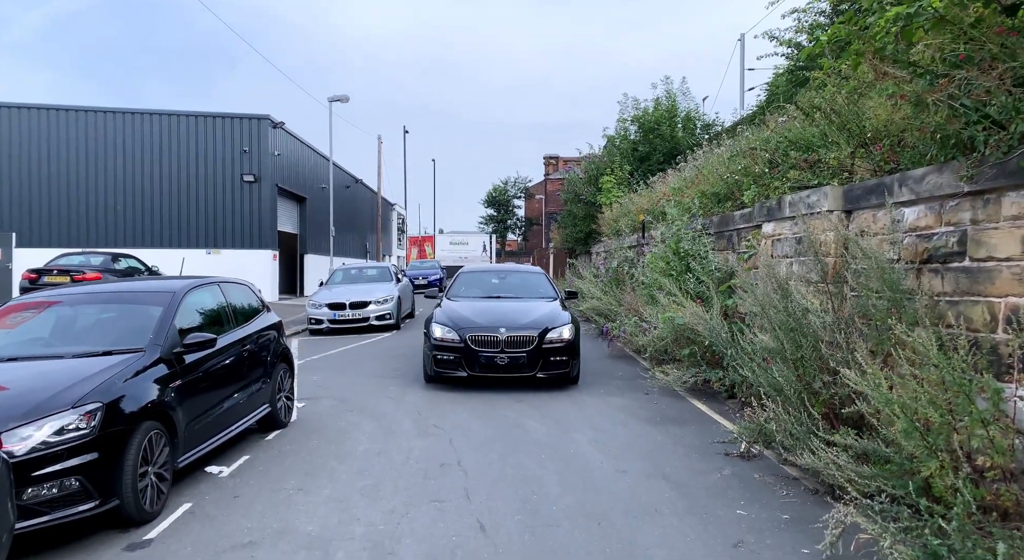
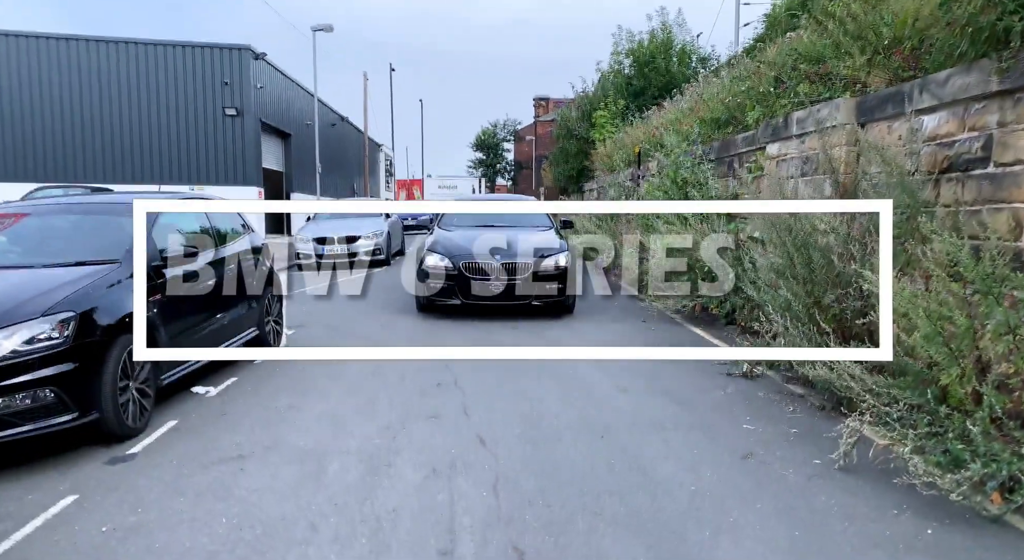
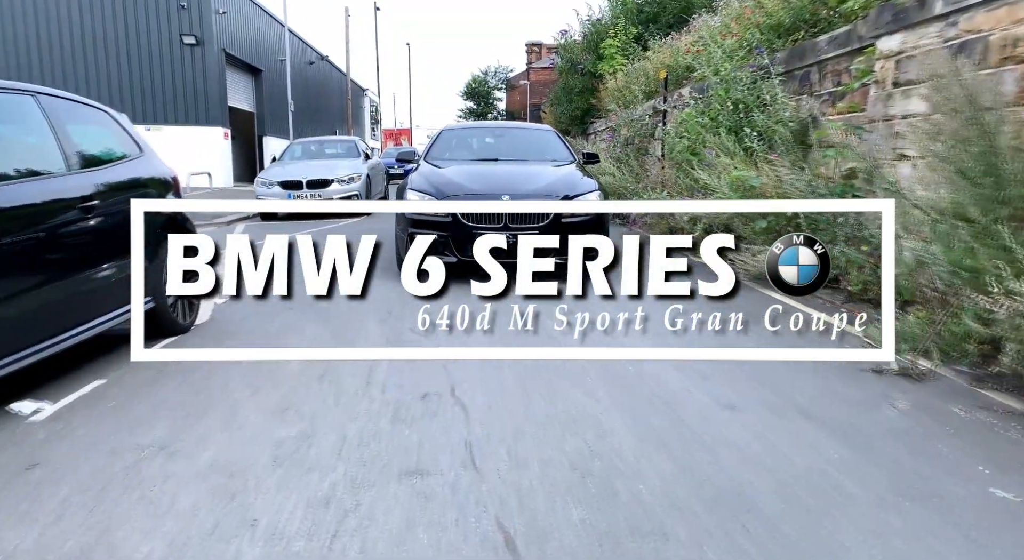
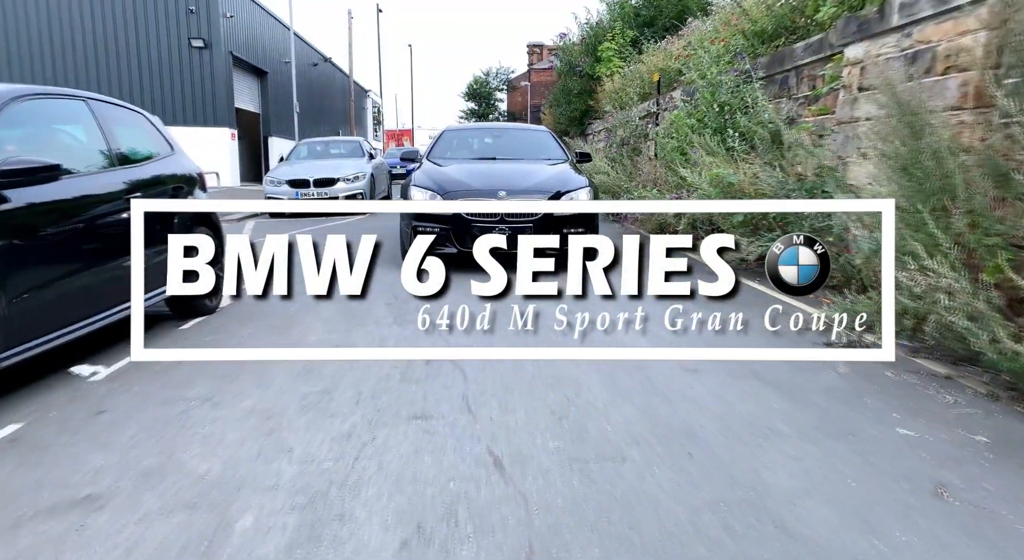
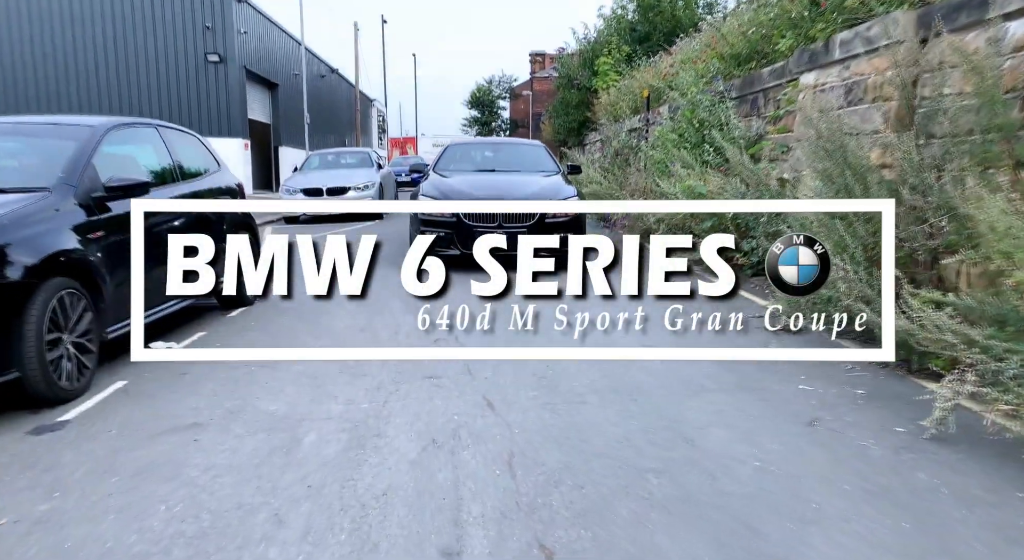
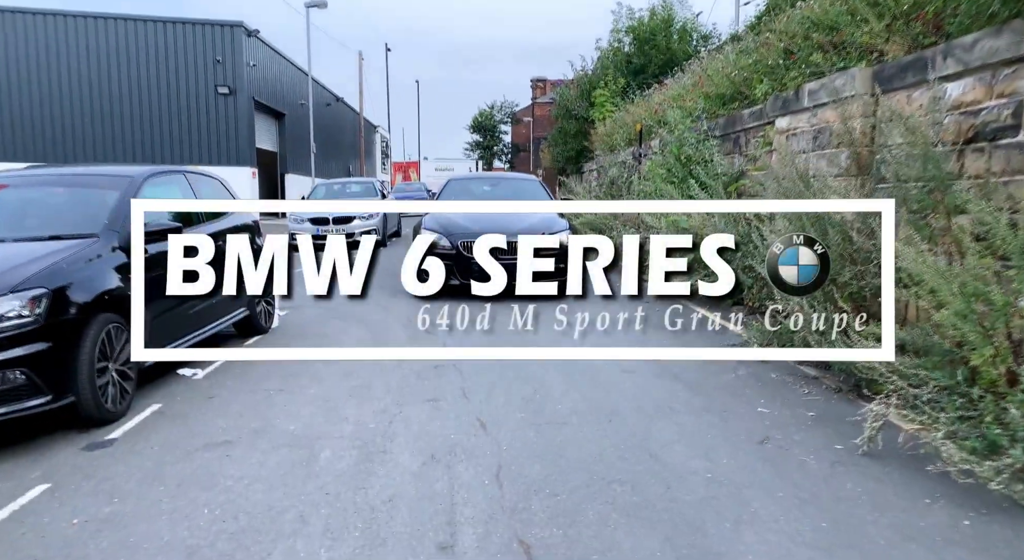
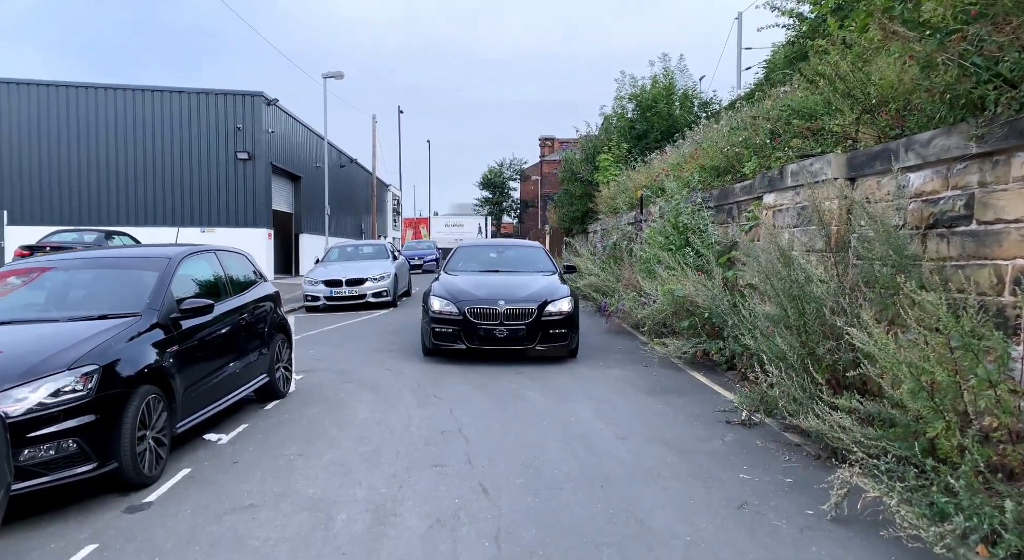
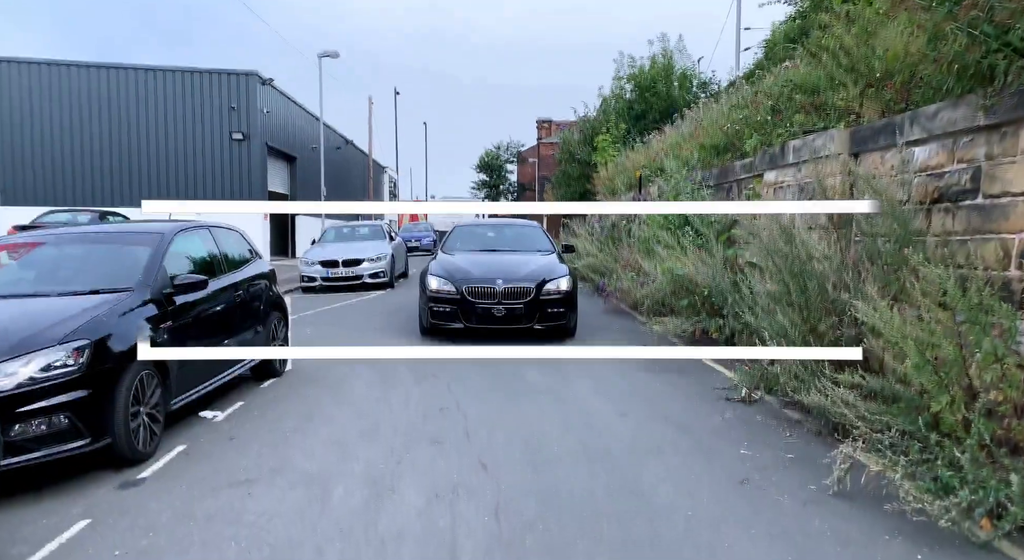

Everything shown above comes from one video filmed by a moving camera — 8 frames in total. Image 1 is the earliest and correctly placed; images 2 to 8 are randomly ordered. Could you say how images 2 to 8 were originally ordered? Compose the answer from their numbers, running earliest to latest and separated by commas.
7, 8, 2, 6, 5, 4, 3
